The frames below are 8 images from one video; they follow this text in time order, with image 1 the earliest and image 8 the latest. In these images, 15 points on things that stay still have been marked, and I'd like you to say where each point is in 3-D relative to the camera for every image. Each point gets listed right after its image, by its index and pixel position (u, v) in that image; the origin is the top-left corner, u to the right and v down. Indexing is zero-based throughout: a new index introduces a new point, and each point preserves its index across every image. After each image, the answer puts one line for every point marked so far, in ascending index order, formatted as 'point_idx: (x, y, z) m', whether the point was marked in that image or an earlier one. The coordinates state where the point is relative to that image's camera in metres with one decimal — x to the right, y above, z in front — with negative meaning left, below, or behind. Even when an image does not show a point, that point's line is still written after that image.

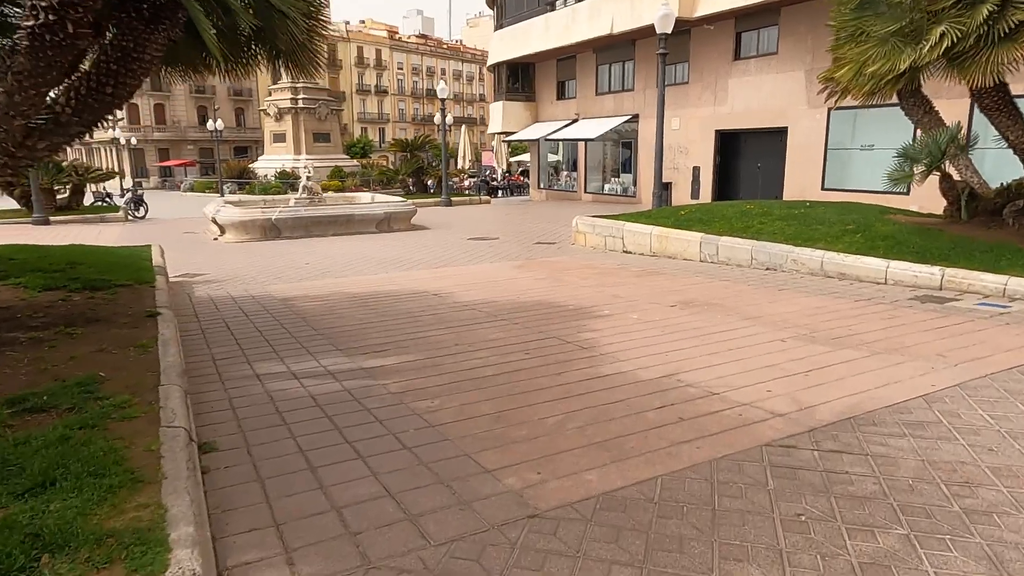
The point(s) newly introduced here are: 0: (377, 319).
0: (-1.4, -0.3, +6.6) m
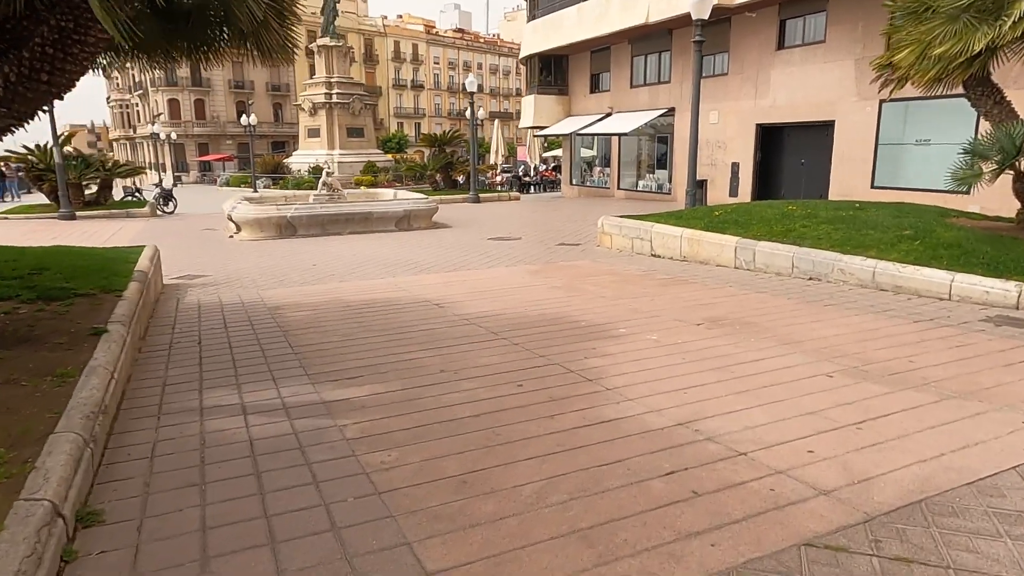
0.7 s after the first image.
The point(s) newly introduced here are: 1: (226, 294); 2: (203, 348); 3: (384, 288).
0: (-1.3, -0.4, +5.9) m
1: (-3.6, -0.1, +8.3) m
2: (-2.6, -0.5, +5.5) m
3: (-1.6, 0.0, +8.4) m
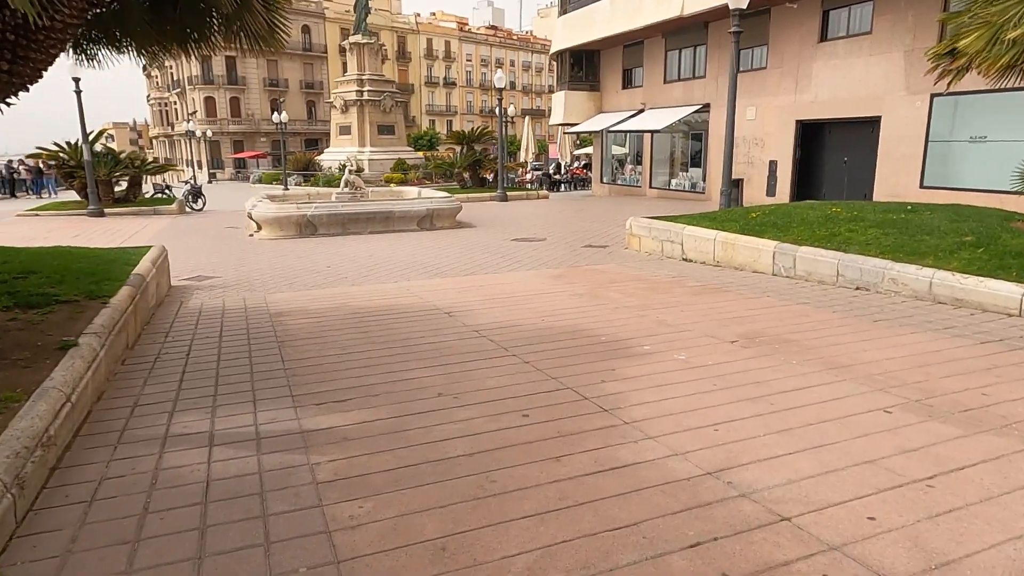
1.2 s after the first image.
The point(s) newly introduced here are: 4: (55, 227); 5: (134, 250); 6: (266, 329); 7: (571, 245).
0: (-1.2, -0.5, +5.5) m
1: (-3.4, -0.1, +7.9) m
2: (-2.5, -0.6, +5.1) m
3: (-1.4, -0.1, +8.0) m
4: (-11.6, +1.5, +17.0) m
5: (-4.5, +0.4, +7.9) m
6: (-2.3, -0.4, +6.2) m
7: (+1.1, +0.8, +12.2) m
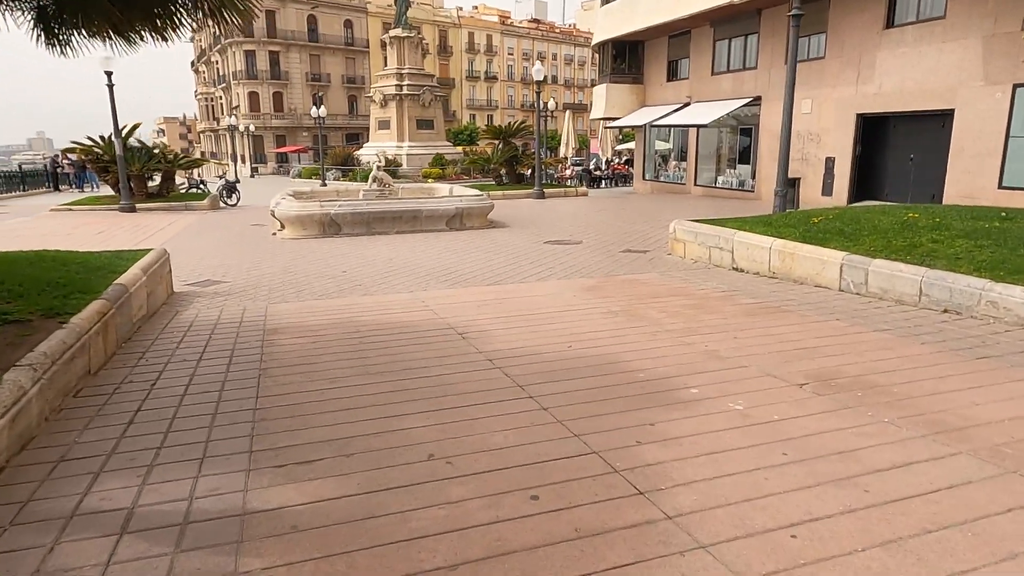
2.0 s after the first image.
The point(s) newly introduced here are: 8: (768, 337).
0: (-1.1, -0.6, +4.6) m
1: (-3.1, -0.2, +7.2) m
2: (-2.4, -0.7, +4.4) m
3: (-1.1, -0.2, +7.2) m
4: (-10.7, +1.6, +16.7) m
5: (-4.2, +0.3, +7.2) m
6: (-2.1, -0.5, +5.5) m
7: (+1.6, +0.6, +11.2) m
8: (+2.1, -0.4, +5.5) m
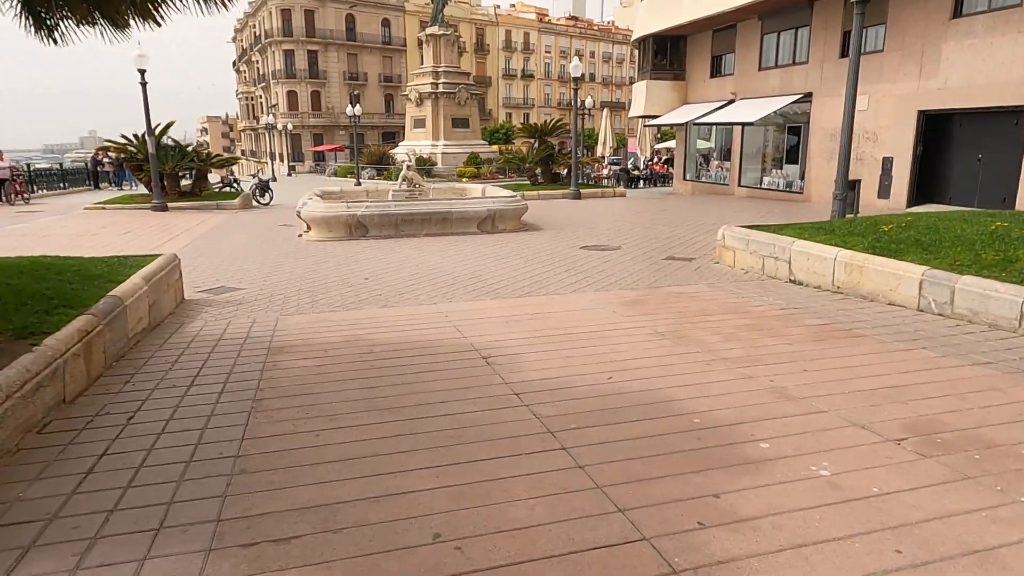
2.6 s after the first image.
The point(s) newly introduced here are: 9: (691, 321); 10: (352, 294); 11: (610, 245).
0: (-0.9, -0.8, +4.0) m
1: (-2.8, -0.3, +6.7) m
2: (-2.2, -0.8, +3.8) m
3: (-0.8, -0.3, +6.5) m
4: (-9.9, +1.6, +16.6) m
5: (-3.9, +0.2, +6.7) m
6: (-1.9, -0.6, +4.9) m
7: (+2.1, +0.5, +10.4) m
8: (+2.3, -0.6, +4.6) m
9: (+1.7, -0.3, +6.2) m
10: (-1.9, -0.1, +7.9) m
11: (+1.7, +0.8, +11.8) m
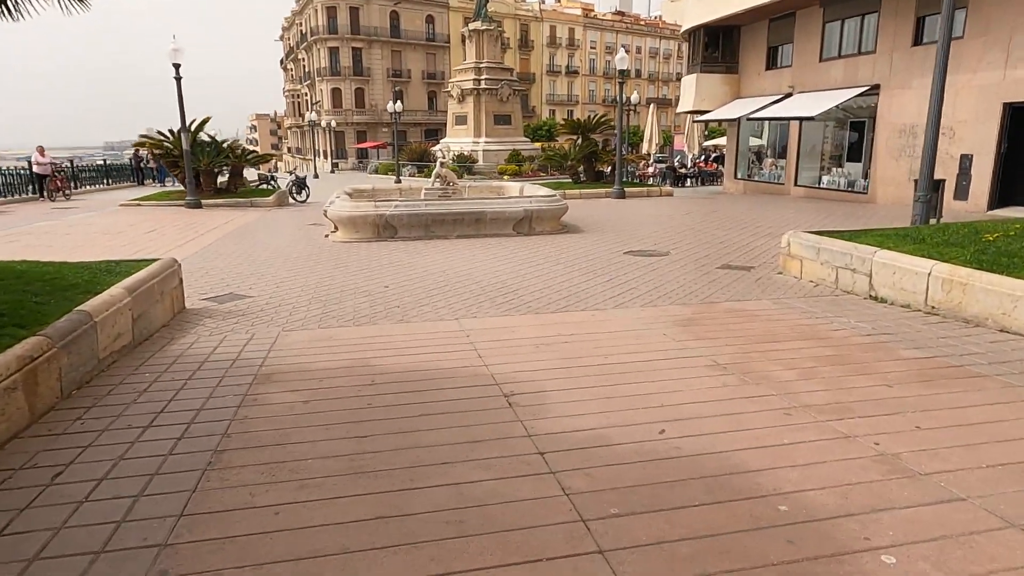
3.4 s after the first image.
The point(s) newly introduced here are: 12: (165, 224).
0: (-0.8, -0.9, +3.1) m
1: (-2.5, -0.5, +5.9) m
2: (-2.1, -0.9, +3.0) m
3: (-0.6, -0.5, +5.6) m
4: (-9.0, +1.7, +16.2) m
5: (-3.6, +0.2, +6.0) m
6: (-1.7, -0.8, +4.1) m
7: (+2.7, +0.3, +9.3) m
8: (+2.5, -0.8, +3.6) m
9: (+1.9, -0.5, +5.2) m
10: (-1.5, -0.2, +7.1) m
11: (+2.3, +0.6, +10.7) m
12: (-8.1, +1.5, +15.5) m
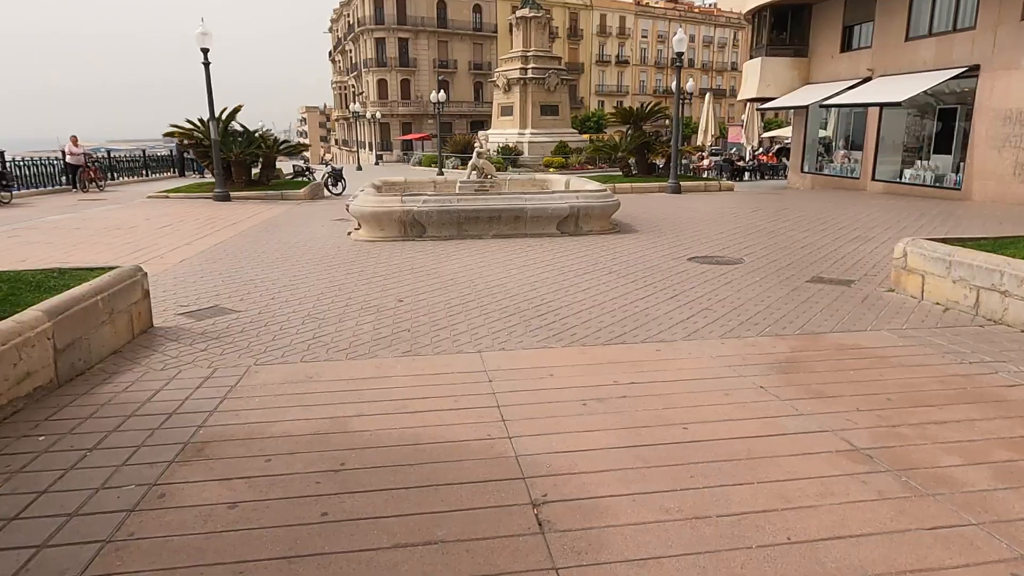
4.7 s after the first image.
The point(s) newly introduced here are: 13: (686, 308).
0: (-0.8, -1.1, +1.7) m
1: (-2.2, -0.6, +4.6) m
2: (-2.1, -1.1, +1.6) m
3: (-0.3, -0.6, +4.1) m
4: (-8.0, +1.7, +15.2) m
5: (-3.3, 0.0, +4.7) m
6: (-1.6, -0.9, +2.7) m
7: (+3.1, +0.1, +7.6) m
8: (+2.5, -1.0, +1.9) m
9: (+2.1, -0.7, +3.5) m
10: (-1.2, -0.3, +5.7) m
11: (+2.9, +0.4, +9.1) m
12: (-7.1, +1.5, +14.5) m
13: (+1.6, -0.2, +6.2) m
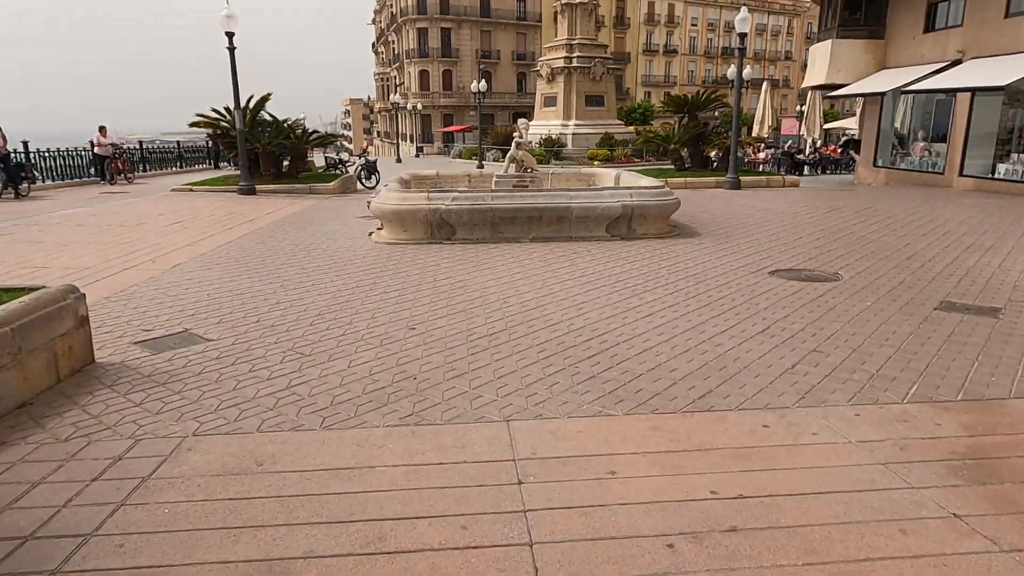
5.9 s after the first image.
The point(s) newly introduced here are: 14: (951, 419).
0: (-0.8, -1.4, +0.3) m
1: (-2.0, -0.8, +3.2) m
2: (-2.1, -1.4, +0.3) m
3: (-0.2, -0.9, +2.7) m
4: (-7.1, +1.7, +14.2) m
5: (-3.1, -0.2, +3.5) m
6: (-1.5, -1.2, +1.3) m
7: (+3.5, -0.1, +5.9) m
8: (+2.6, -1.3, +0.3) m
9: (+2.2, -1.0, +2.0) m
10: (-0.9, -0.5, +4.3) m
11: (+3.4, +0.2, +7.4) m
12: (-6.3, +1.5, +13.4) m
13: (+1.9, -0.4, +4.6) m
14: (+2.3, -0.7, +3.5) m
